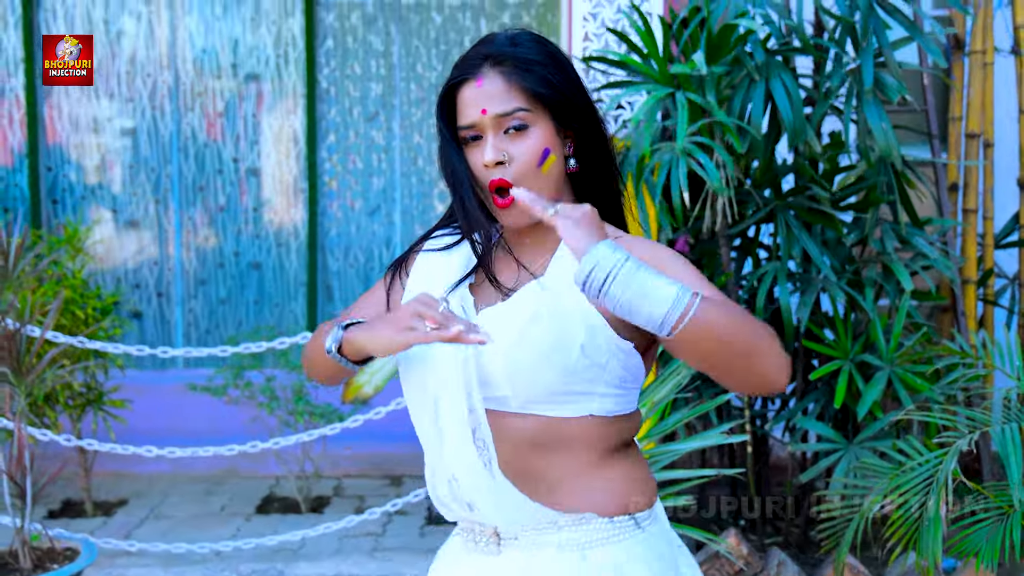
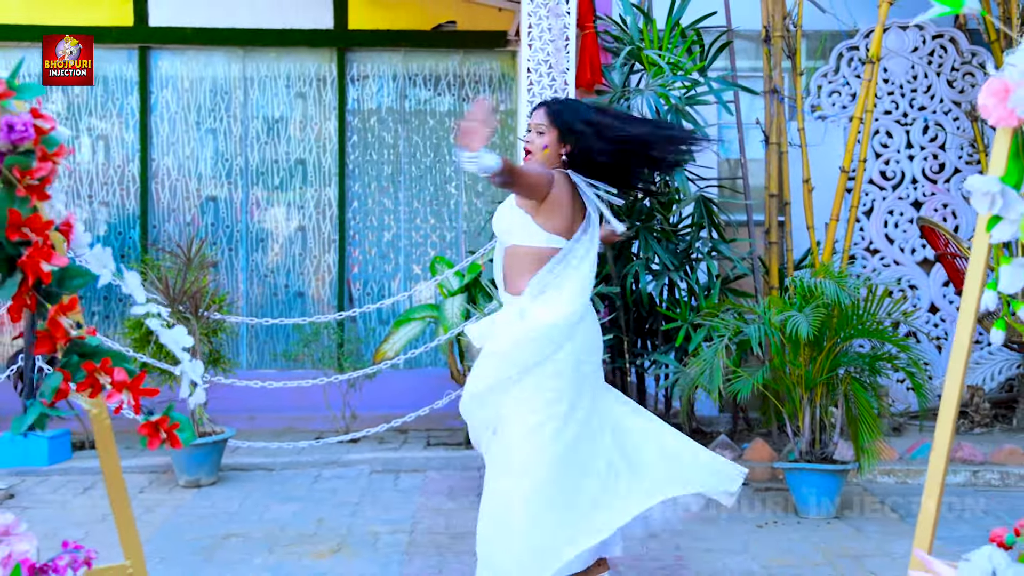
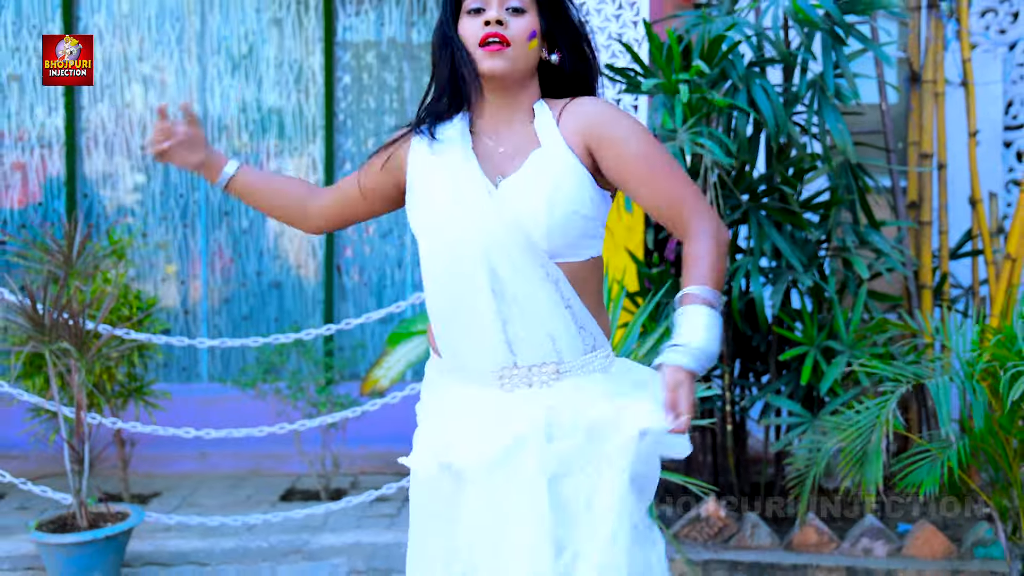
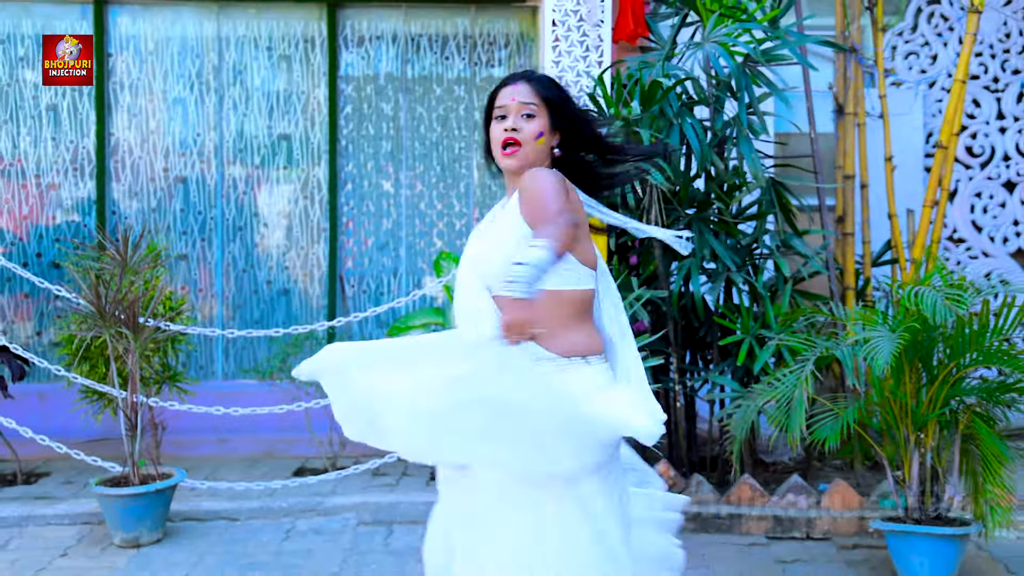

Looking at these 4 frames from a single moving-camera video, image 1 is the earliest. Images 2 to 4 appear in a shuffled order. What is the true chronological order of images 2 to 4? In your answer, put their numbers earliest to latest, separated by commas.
3, 4, 2
